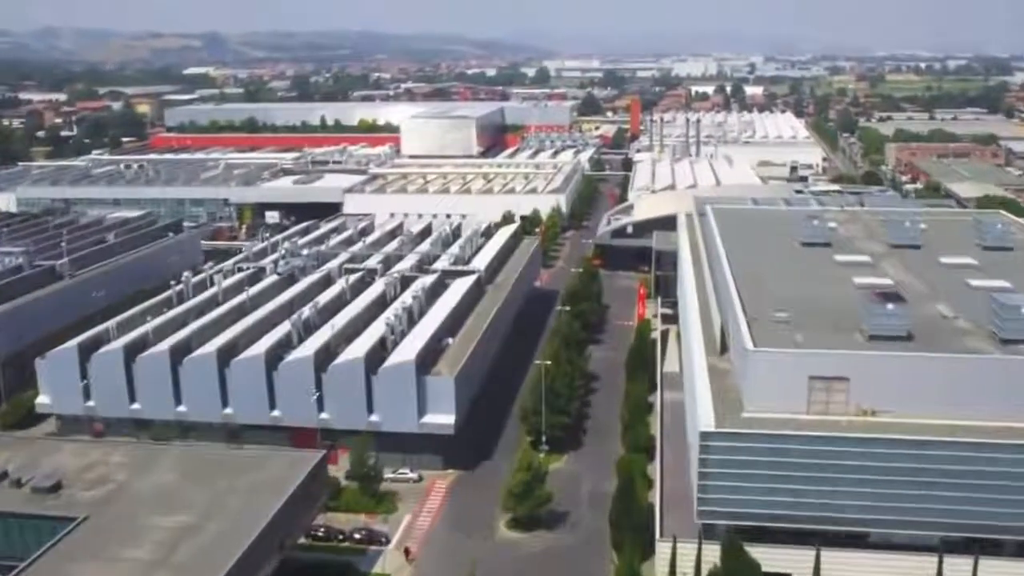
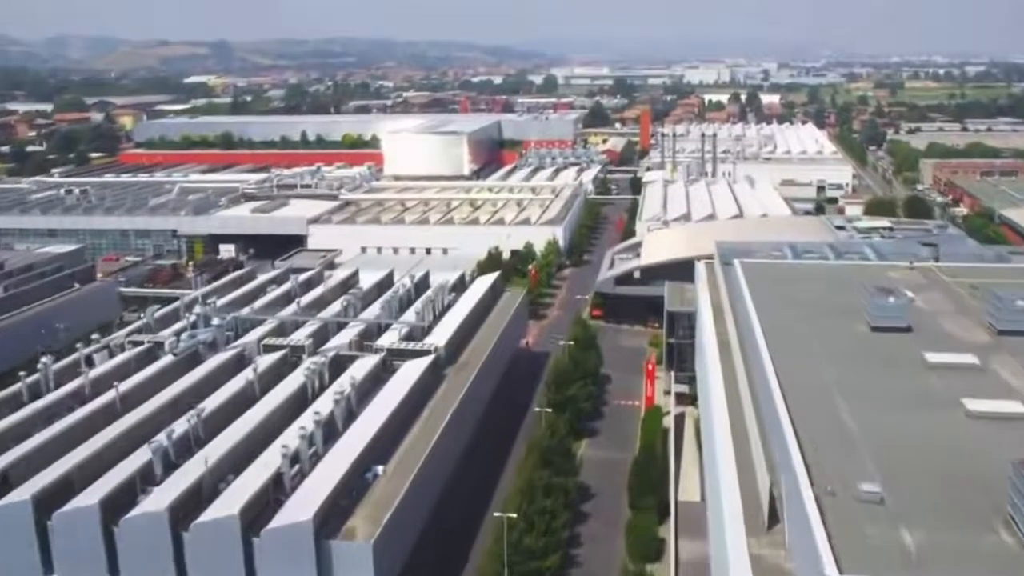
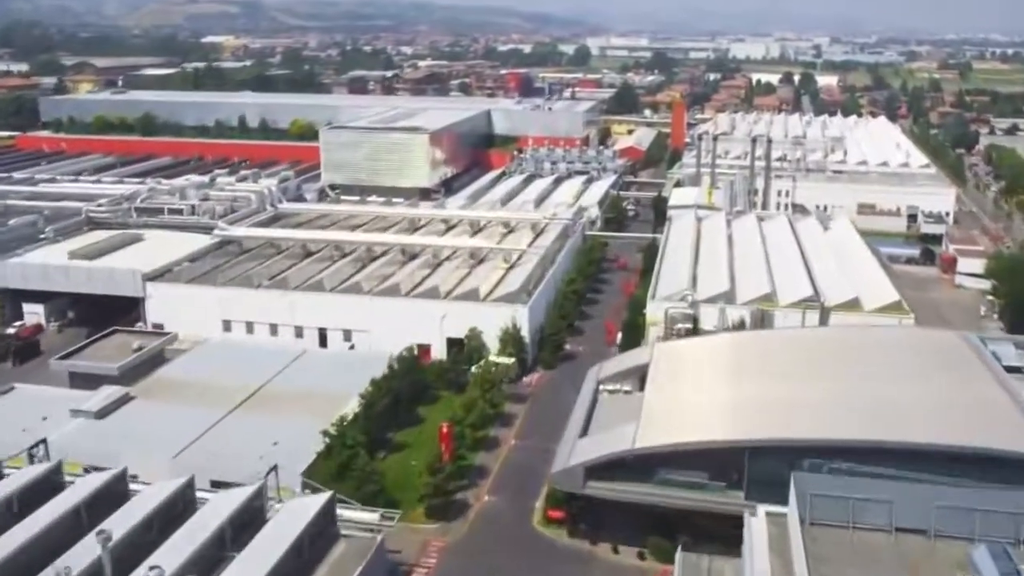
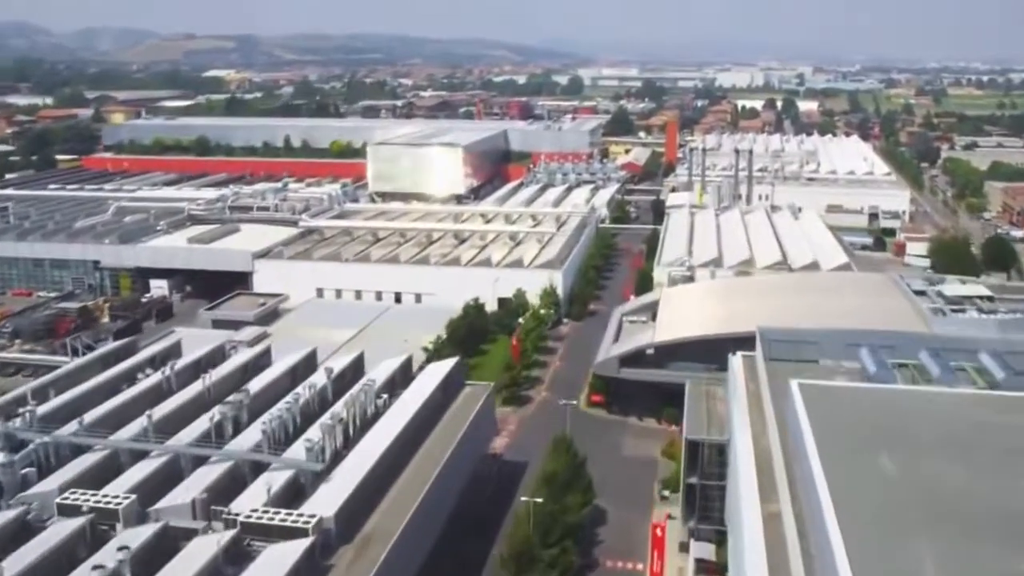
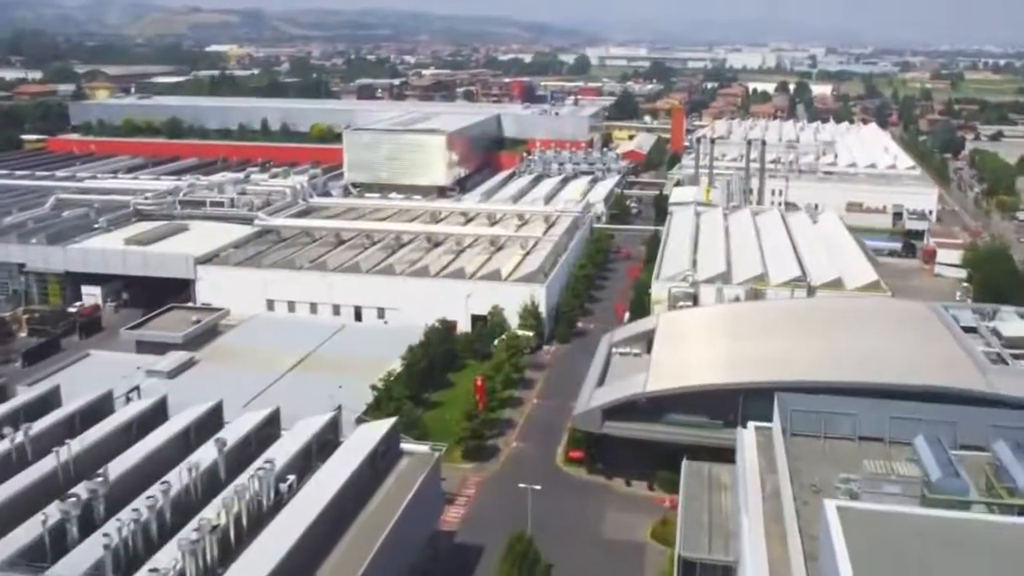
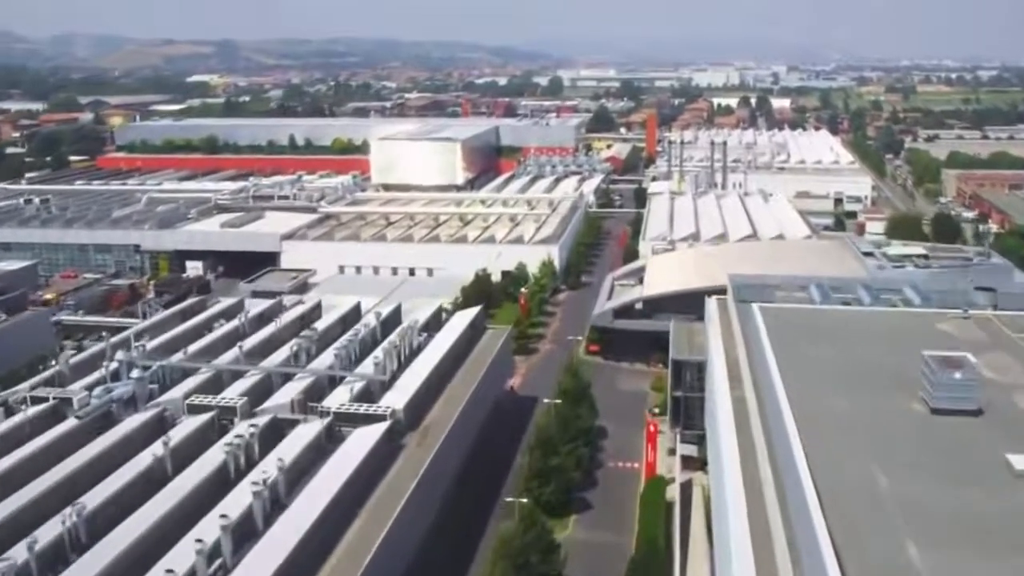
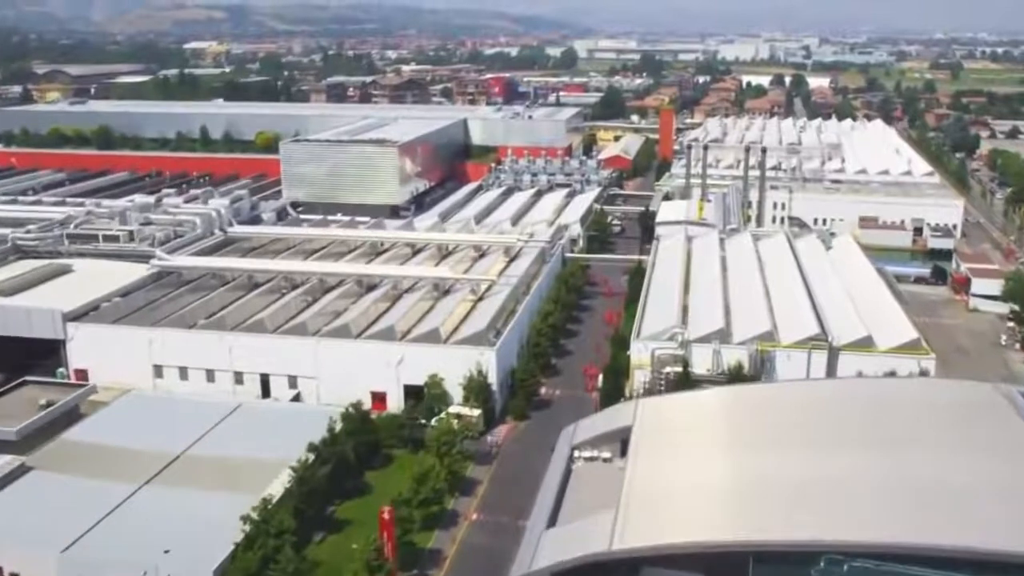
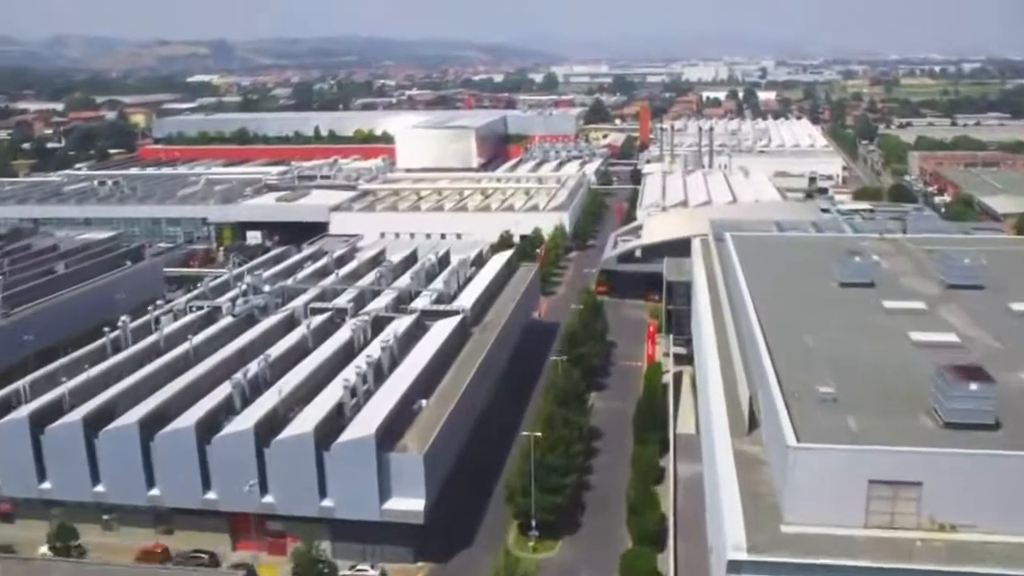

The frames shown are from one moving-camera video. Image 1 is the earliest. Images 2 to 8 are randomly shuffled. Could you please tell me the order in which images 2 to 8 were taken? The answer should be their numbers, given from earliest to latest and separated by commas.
8, 2, 6, 4, 5, 3, 7
